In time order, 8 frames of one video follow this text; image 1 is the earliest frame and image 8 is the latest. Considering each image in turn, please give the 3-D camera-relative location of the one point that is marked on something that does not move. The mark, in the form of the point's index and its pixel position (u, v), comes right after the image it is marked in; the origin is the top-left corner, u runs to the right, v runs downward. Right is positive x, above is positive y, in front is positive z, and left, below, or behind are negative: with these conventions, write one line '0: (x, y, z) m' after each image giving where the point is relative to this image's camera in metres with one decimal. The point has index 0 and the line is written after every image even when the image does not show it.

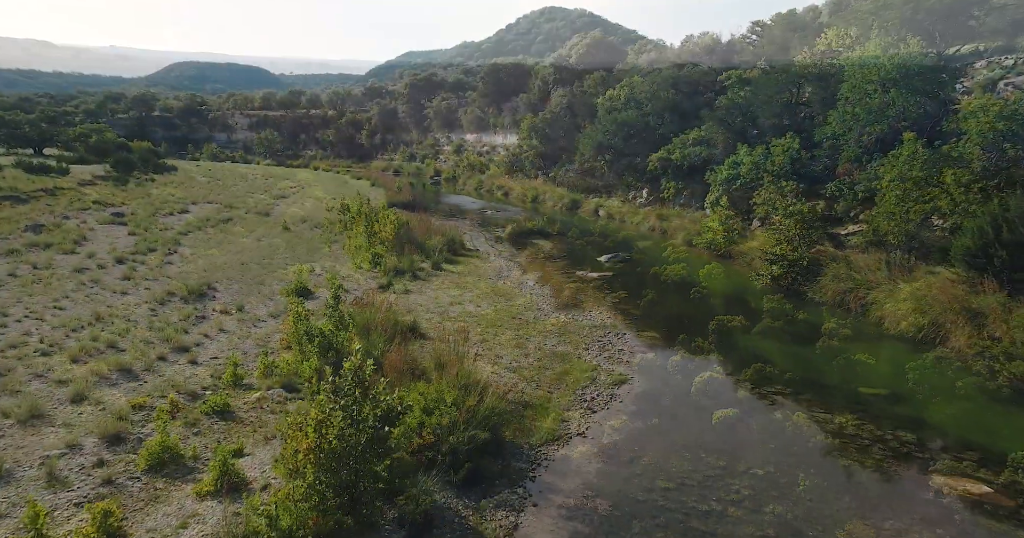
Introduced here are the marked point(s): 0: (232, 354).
0: (-6.4, -2.0, +15.1) m
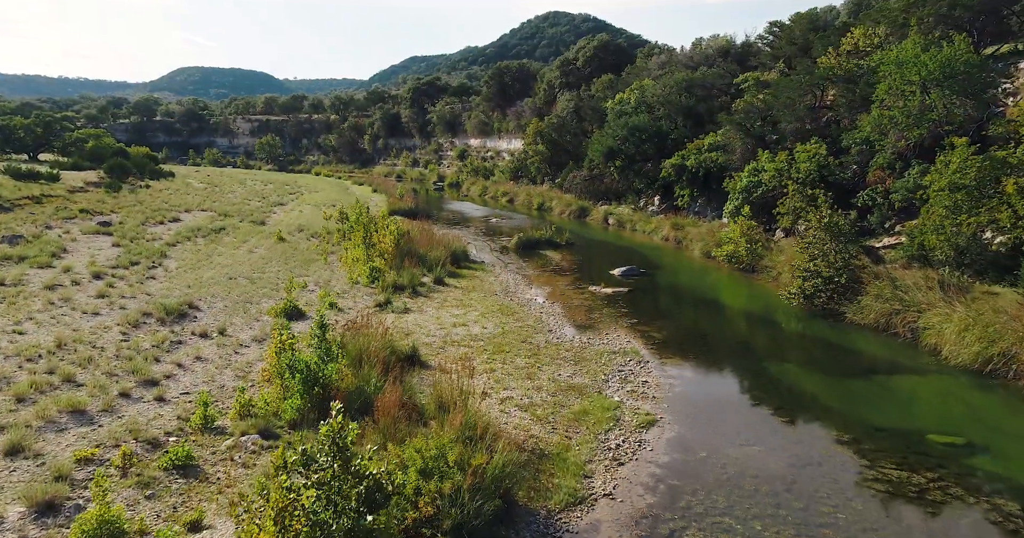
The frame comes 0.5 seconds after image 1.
0: (-6.2, -2.4, +13.3) m
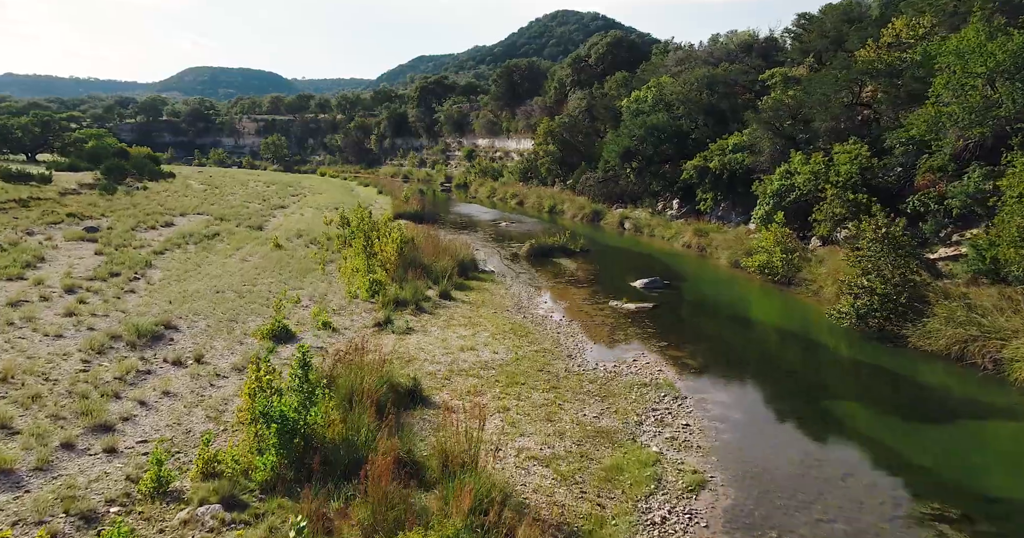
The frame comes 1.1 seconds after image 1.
0: (-5.9, -2.9, +11.3) m
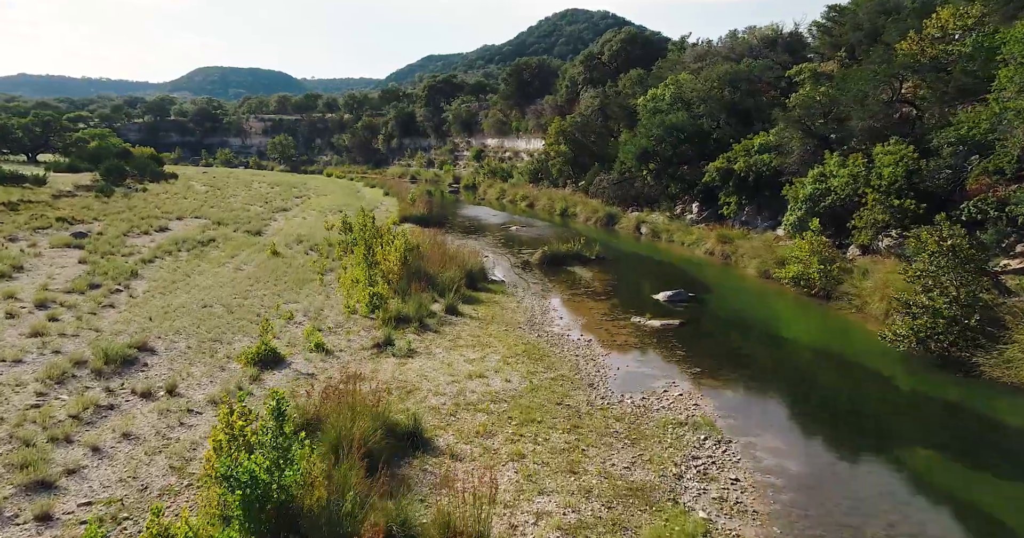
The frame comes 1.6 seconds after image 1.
0: (-5.7, -3.3, +9.4) m
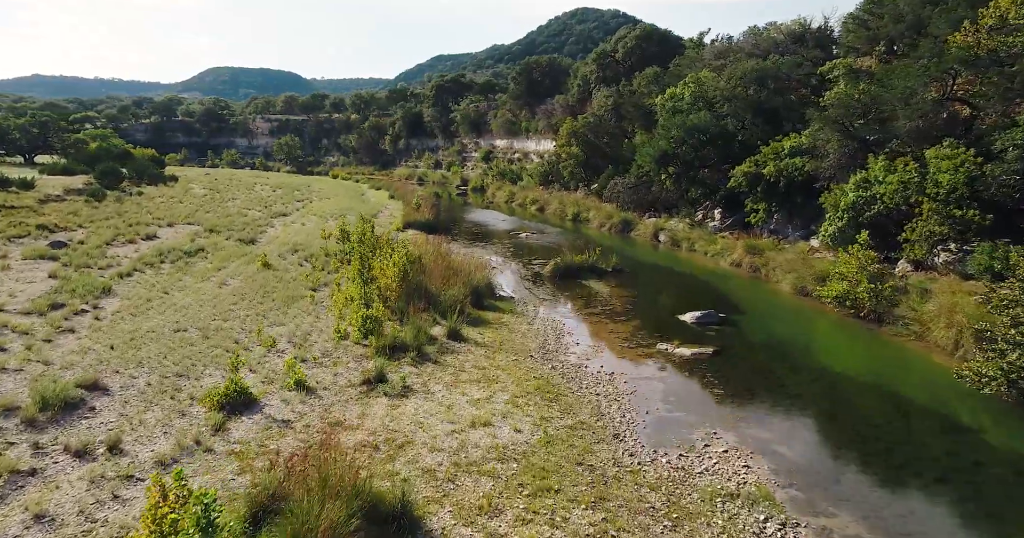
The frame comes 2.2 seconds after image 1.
0: (-5.5, -3.8, +7.2) m
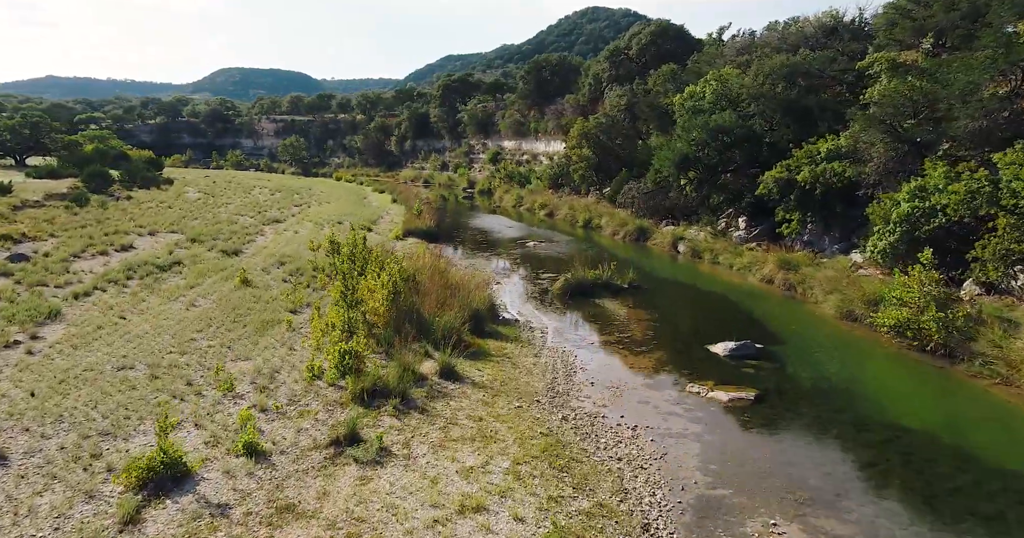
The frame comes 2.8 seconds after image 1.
0: (-5.6, -4.4, +4.4) m
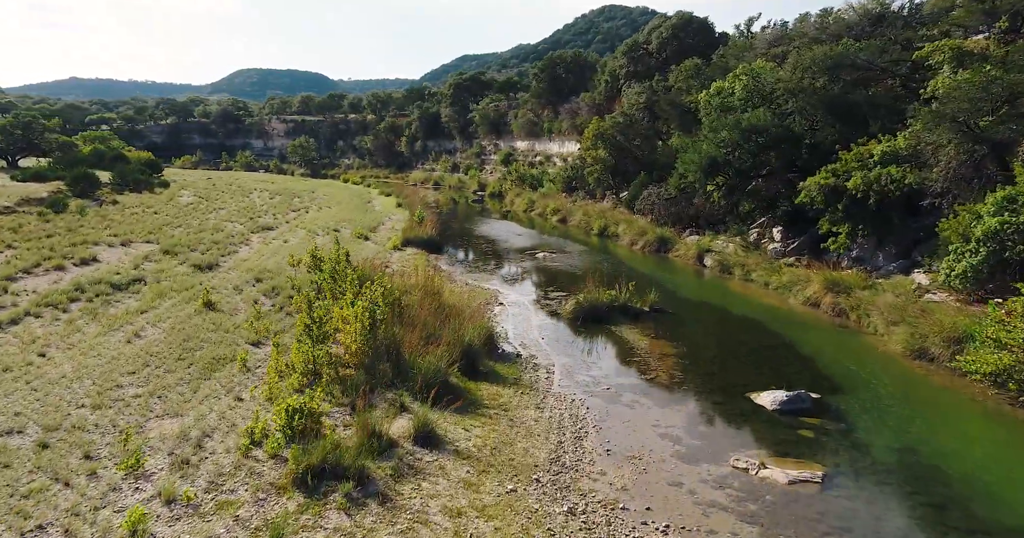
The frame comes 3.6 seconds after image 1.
0: (-6.0, -5.1, +1.2) m
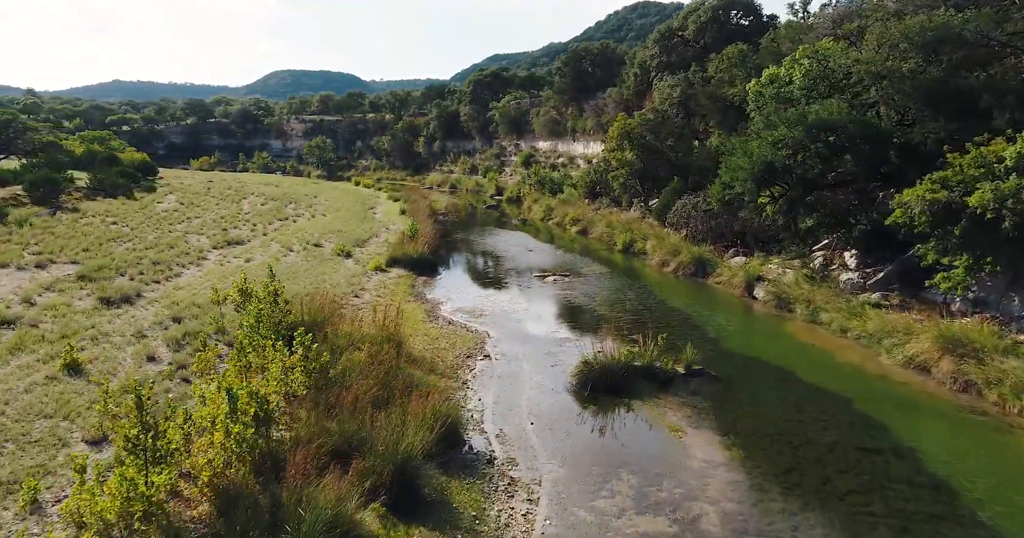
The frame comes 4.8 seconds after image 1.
0: (-7.4, -6.2, -4.9) m
